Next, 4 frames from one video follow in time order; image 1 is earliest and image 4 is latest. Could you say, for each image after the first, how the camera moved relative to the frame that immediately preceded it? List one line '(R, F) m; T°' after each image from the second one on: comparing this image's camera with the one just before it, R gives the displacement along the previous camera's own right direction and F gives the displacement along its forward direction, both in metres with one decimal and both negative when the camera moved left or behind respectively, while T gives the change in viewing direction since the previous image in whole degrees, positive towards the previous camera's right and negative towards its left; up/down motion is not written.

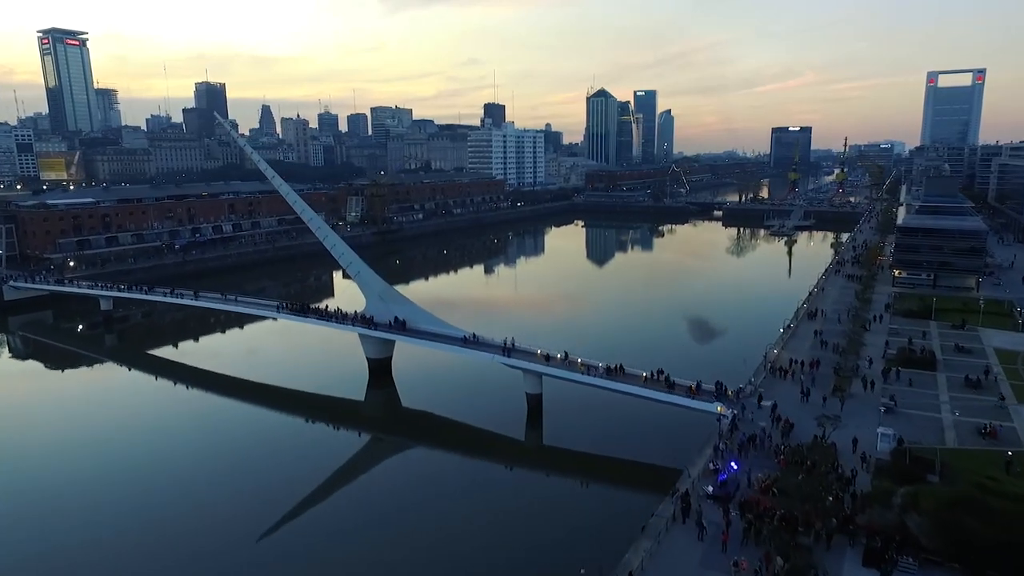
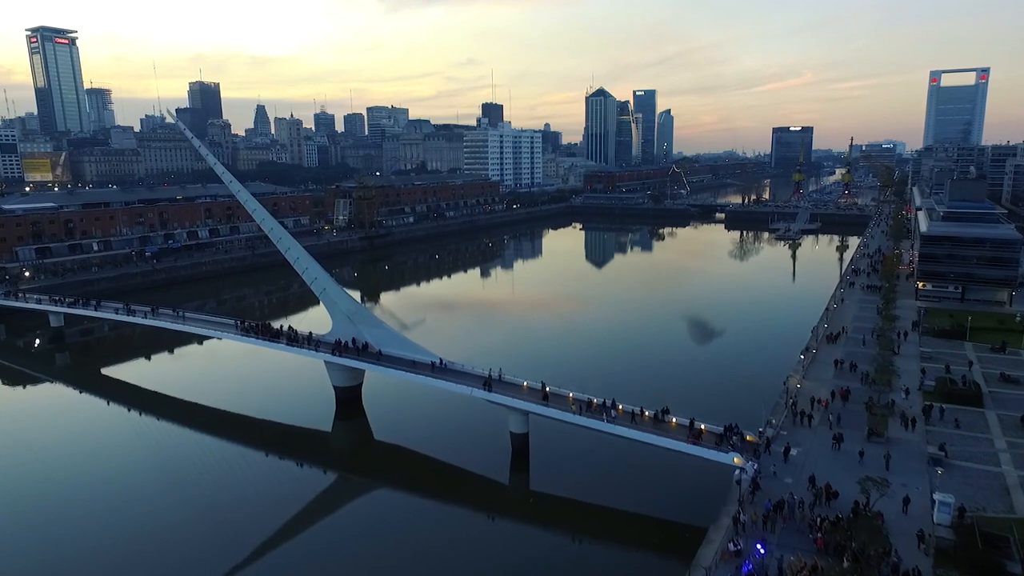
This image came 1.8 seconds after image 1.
(+0.4, +2.0) m; 0°
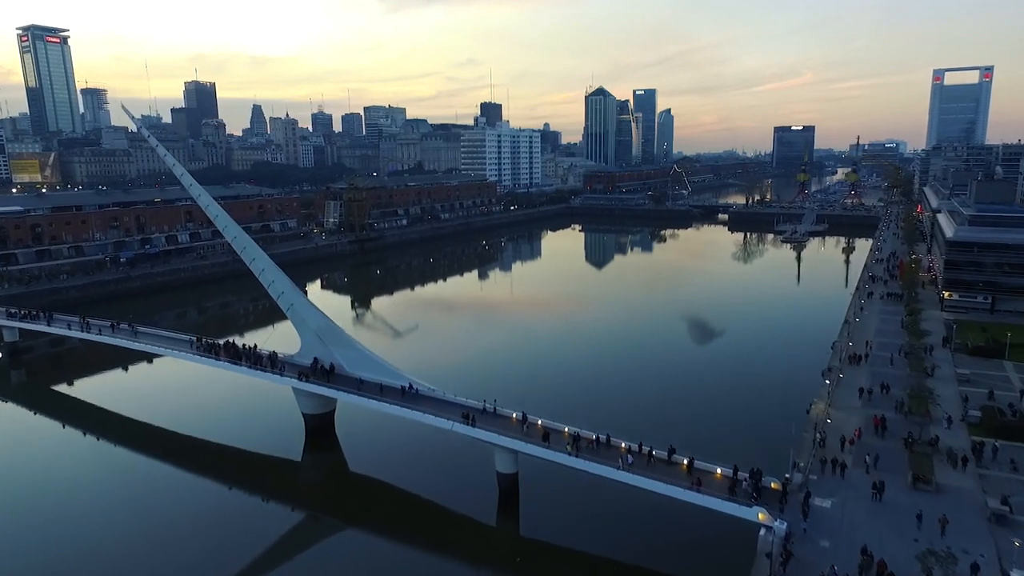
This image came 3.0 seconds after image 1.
(+0.2, +1.6) m; 0°
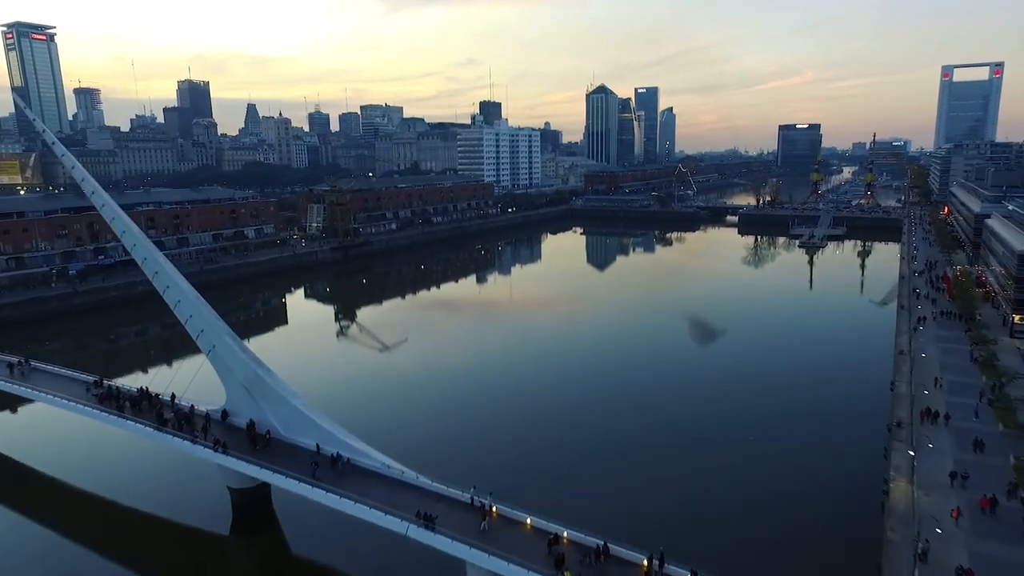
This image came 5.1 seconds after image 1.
(+0.3, +3.1) m; 0°
